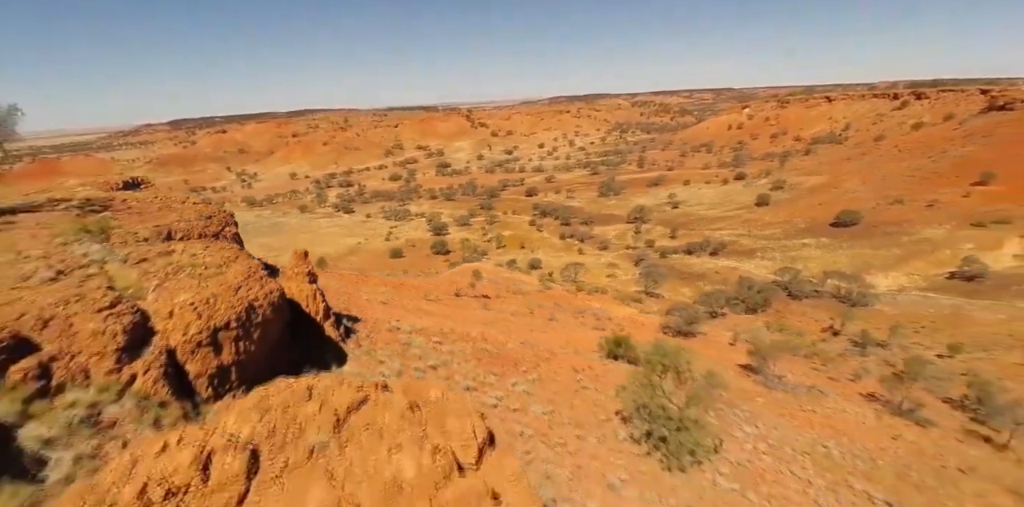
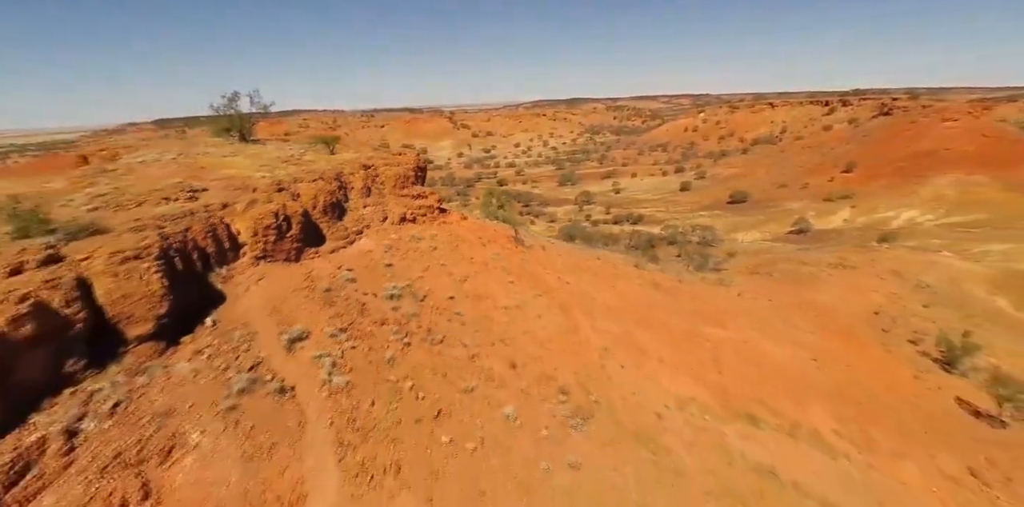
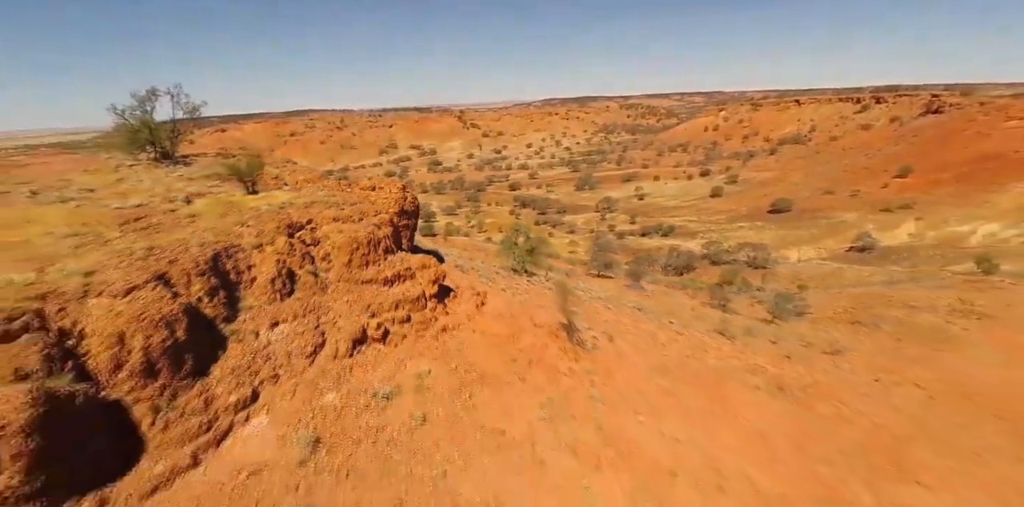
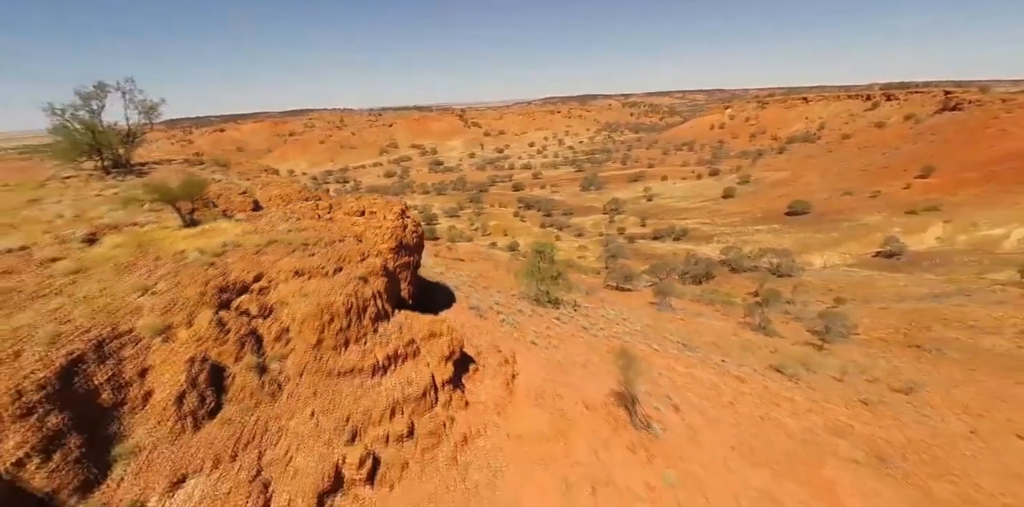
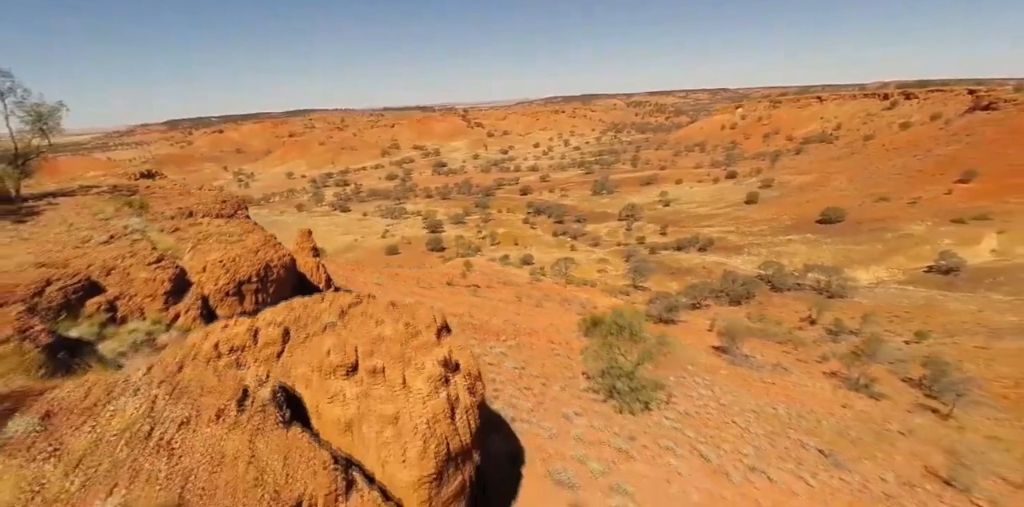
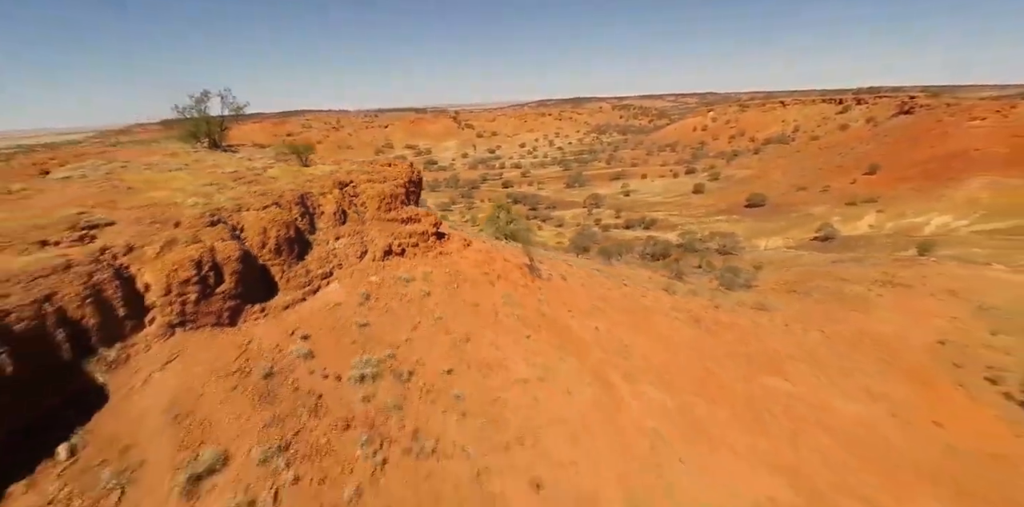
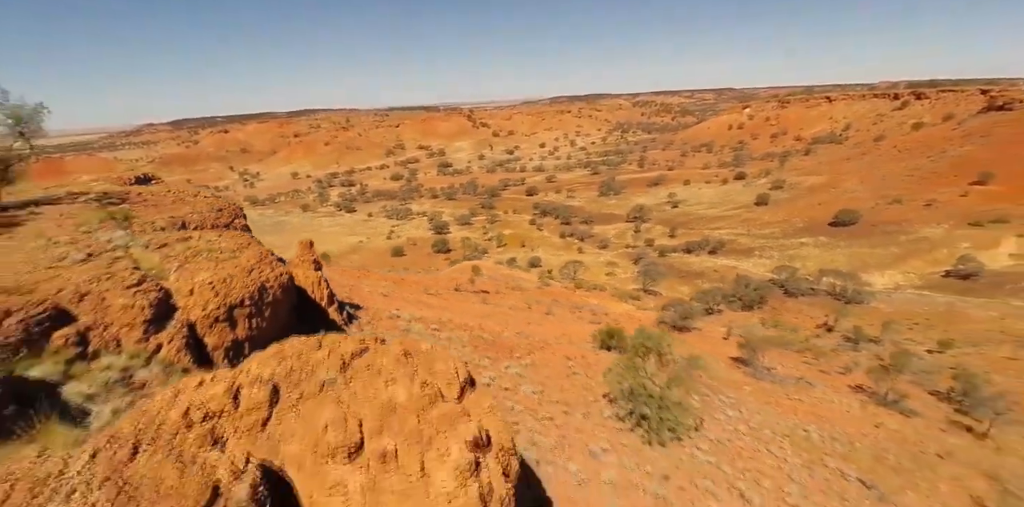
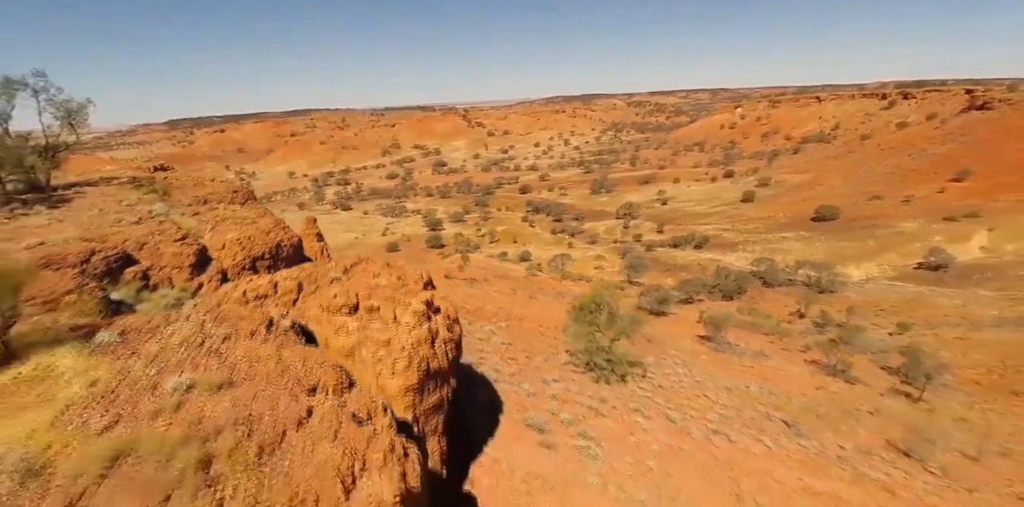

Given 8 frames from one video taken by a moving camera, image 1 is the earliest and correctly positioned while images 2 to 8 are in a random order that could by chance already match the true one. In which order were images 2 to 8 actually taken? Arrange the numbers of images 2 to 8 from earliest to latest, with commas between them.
7, 5, 8, 4, 3, 6, 2
